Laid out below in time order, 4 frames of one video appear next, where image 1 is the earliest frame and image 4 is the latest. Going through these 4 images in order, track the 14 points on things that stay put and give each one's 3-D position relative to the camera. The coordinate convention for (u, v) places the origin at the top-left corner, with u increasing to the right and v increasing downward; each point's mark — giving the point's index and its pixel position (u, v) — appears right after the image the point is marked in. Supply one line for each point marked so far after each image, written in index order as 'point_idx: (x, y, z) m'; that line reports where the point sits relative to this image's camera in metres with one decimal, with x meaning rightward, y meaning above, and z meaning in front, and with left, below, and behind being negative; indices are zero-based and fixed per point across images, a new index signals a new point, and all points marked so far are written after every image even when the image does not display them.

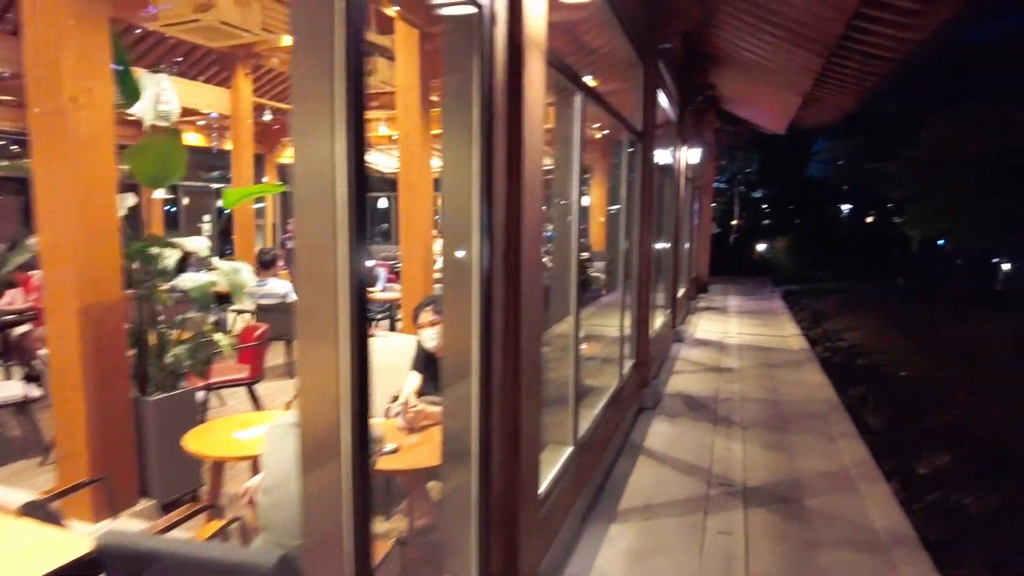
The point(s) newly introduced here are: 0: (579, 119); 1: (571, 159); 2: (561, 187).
0: (+0.3, +0.9, +3.5) m
1: (+0.3, +0.7, +3.6) m
2: (+0.2, +0.6, +3.6) m
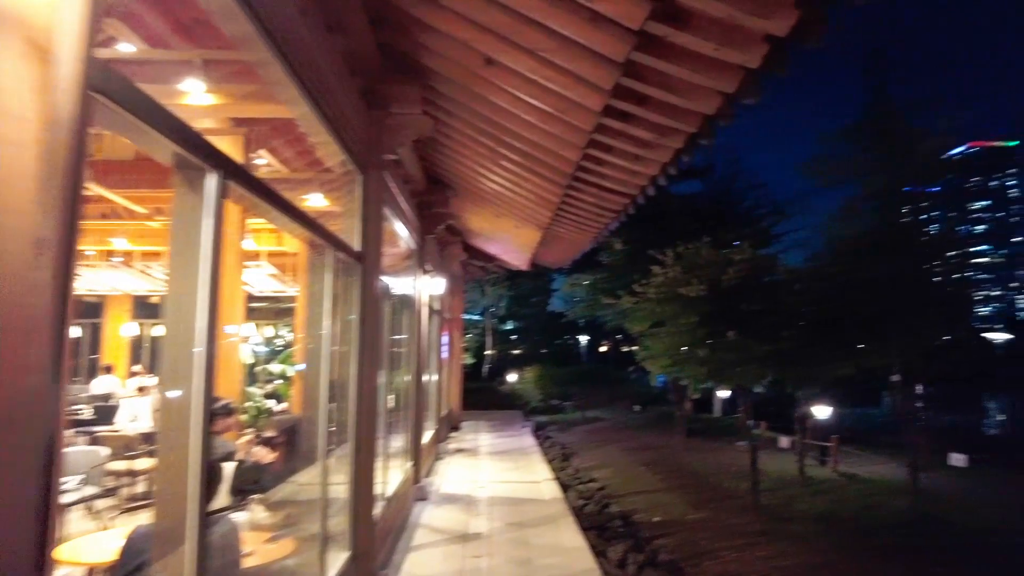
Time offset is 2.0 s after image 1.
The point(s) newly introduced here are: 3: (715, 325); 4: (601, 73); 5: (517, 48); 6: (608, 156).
0: (-1.0, +0.2, +2.3) m
1: (-1.1, 0.0, +2.4) m
2: (-1.1, -0.1, +2.3) m
3: (+2.5, -0.4, +8.1) m
4: (+0.5, +1.1, +3.3) m
5: (0.0, +1.3, +3.6) m
6: (+0.7, +0.9, +4.7) m
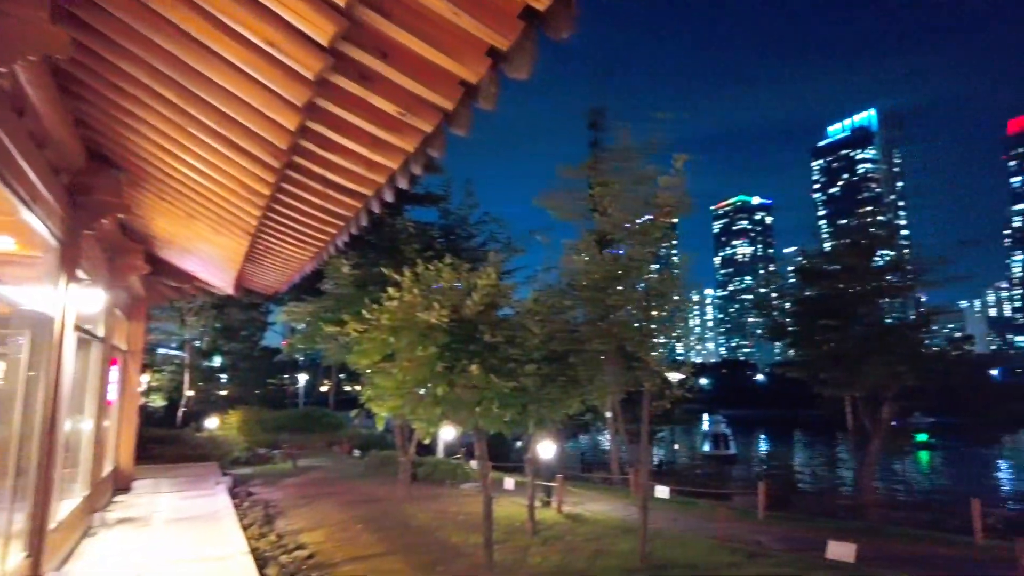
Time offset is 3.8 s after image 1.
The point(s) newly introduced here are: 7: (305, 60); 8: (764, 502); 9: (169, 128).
0: (-1.6, +0.4, +0.7) m
1: (-1.7, +0.2, +0.7) m
2: (-1.7, 0.0, +0.7) m
3: (-0.7, -0.8, +7.4) m
4: (-0.6, +1.1, +2.3) m
5: (-1.1, +1.3, +2.4) m
6: (-1.0, +0.9, +3.6) m
7: (-0.9, +1.0, +2.8) m
8: (+3.7, -3.1, +9.5) m
9: (-2.2, +1.1, +4.3) m
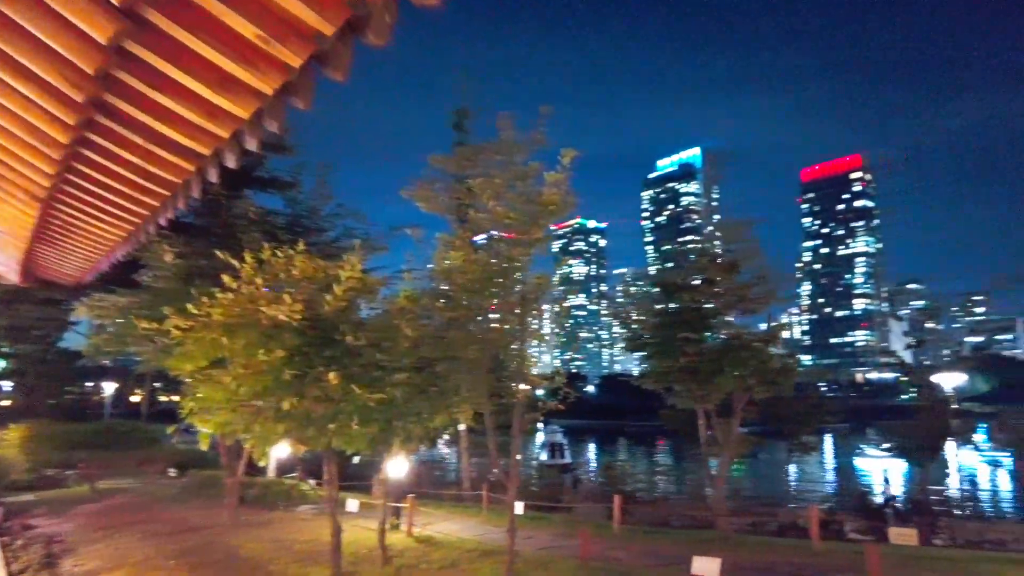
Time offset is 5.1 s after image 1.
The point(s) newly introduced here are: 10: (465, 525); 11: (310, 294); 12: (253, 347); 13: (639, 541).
0: (-1.4, +0.5, -0.2) m
1: (-1.5, +0.3, -0.2) m
2: (-1.5, +0.2, -0.3) m
3: (-2.1, -0.7, +6.4) m
4: (-0.8, +1.2, +1.5) m
5: (-1.3, +1.4, +1.5) m
6: (-1.4, +0.9, +2.7) m
7: (-1.2, +1.1, +2.0) m
8: (+1.5, -3.3, +9.5) m
9: (-2.8, +1.2, +3.1) m
10: (-0.7, -3.3, +9.2) m
11: (-2.1, -0.1, +6.7) m
12: (-2.5, -0.6, +6.3) m
13: (+1.6, -3.2, +8.2) m
